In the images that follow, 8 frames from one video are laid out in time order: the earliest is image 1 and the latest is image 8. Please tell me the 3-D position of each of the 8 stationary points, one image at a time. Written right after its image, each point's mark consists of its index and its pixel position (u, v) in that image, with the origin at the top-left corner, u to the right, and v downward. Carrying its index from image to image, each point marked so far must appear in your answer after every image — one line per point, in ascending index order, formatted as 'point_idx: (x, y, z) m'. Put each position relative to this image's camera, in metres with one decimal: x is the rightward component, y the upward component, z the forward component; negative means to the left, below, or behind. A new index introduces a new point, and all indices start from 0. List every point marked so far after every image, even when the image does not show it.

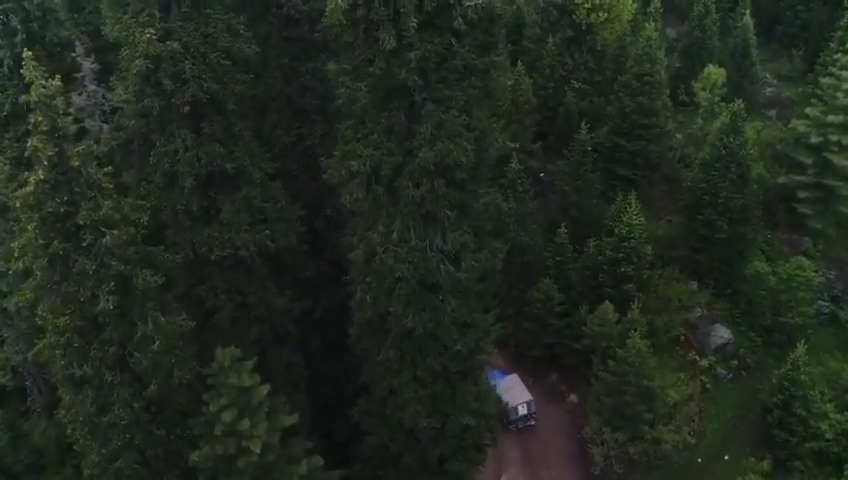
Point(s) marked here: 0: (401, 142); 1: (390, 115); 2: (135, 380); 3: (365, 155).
0: (-0.6, +2.7, +19.6) m
1: (-1.0, +3.3, +19.6) m
2: (-7.8, -3.8, +19.4) m
3: (-1.7, +2.3, +19.8) m
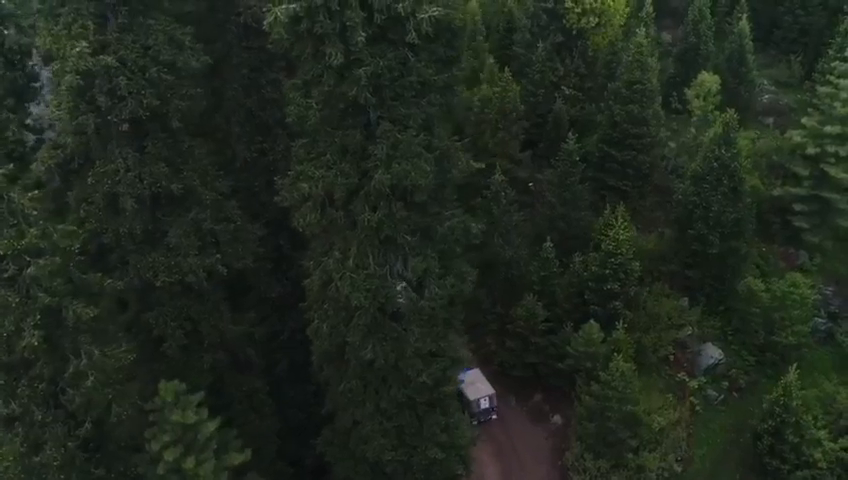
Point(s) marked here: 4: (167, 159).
0: (-1.7, +2.0, +18.3) m
1: (-2.1, +2.6, +18.2) m
2: (-9.0, -4.5, +18.1) m
3: (-2.8, +1.6, +18.4) m
4: (-7.0, +2.2, +19.5) m
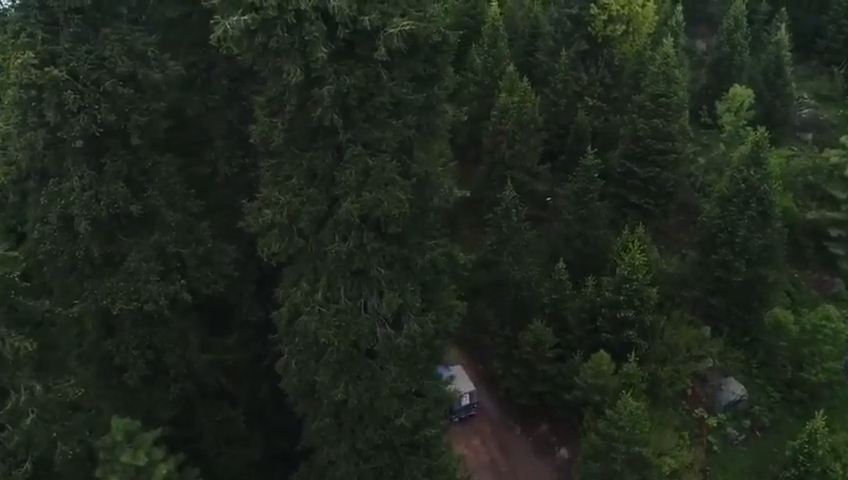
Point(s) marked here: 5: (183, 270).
0: (-2.3, +1.2, +16.6) m
1: (-2.6, +1.9, +16.6) m
2: (-9.7, -5.0, +16.8) m
3: (-3.4, +0.9, +16.8) m
4: (-7.5, +1.6, +18.2) m
5: (-6.7, -0.9, +19.9) m
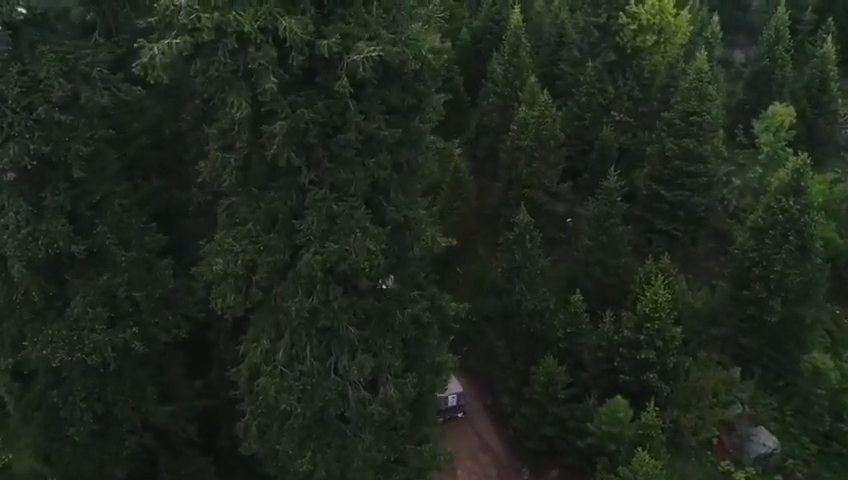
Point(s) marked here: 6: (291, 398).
0: (-2.8, +0.1, +14.3) m
1: (-3.1, +0.8, +14.3) m
2: (-10.3, -5.9, +14.8) m
3: (-3.8, -0.2, +14.6) m
4: (-7.9, +0.6, +16.1) m
5: (-7.1, -1.9, +17.8) m
6: (-2.8, -3.4, +15.3) m
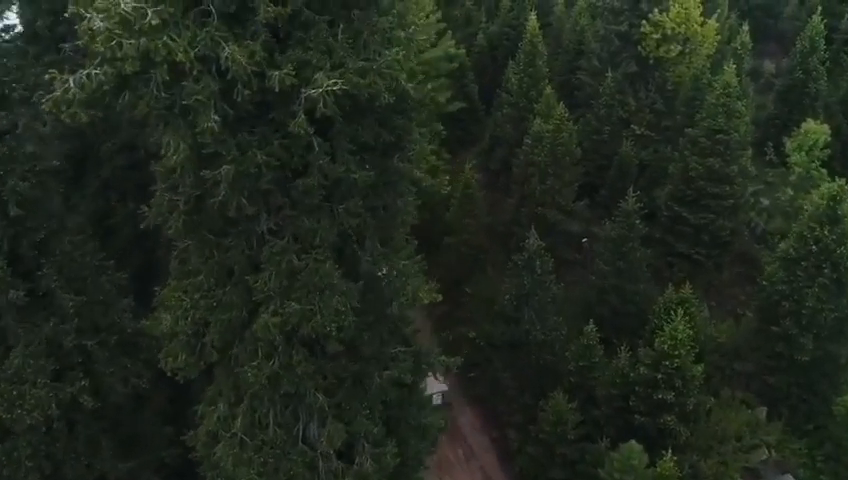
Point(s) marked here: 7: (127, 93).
0: (-3.1, -0.9, +12.4) m
1: (-3.4, -0.2, +12.4) m
2: (-10.8, -6.8, +13.1) m
3: (-4.2, -1.1, +12.7) m
4: (-8.2, -0.3, +14.3) m
5: (-7.4, -2.7, +16.0) m
6: (-3.2, -4.3, +13.4) m
7: (-4.3, +2.2, +10.7) m
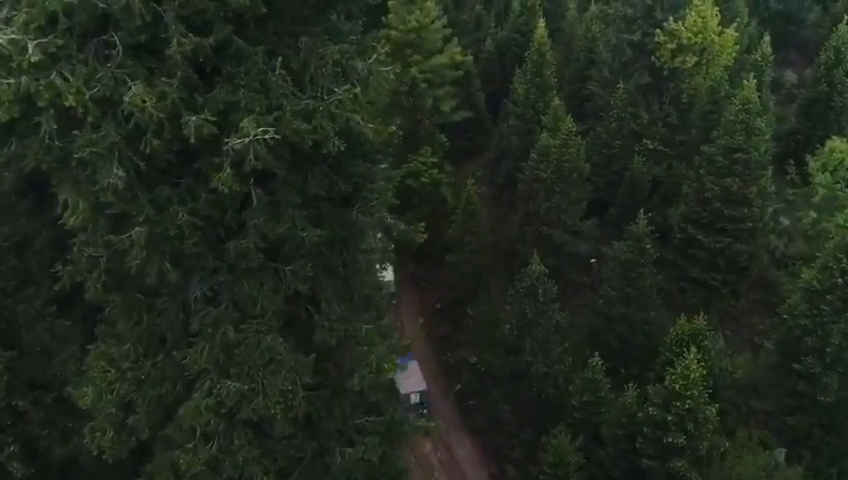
0: (-3.7, -1.8, +10.6) m
1: (-4.0, -1.1, +10.6) m
2: (-11.4, -7.6, +11.4) m
3: (-4.7, -2.1, +10.9) m
4: (-8.7, -1.2, +12.6) m
5: (-7.9, -3.6, +14.3) m
6: (-3.8, -5.3, +11.6) m
7: (-4.8, +1.3, +8.9) m
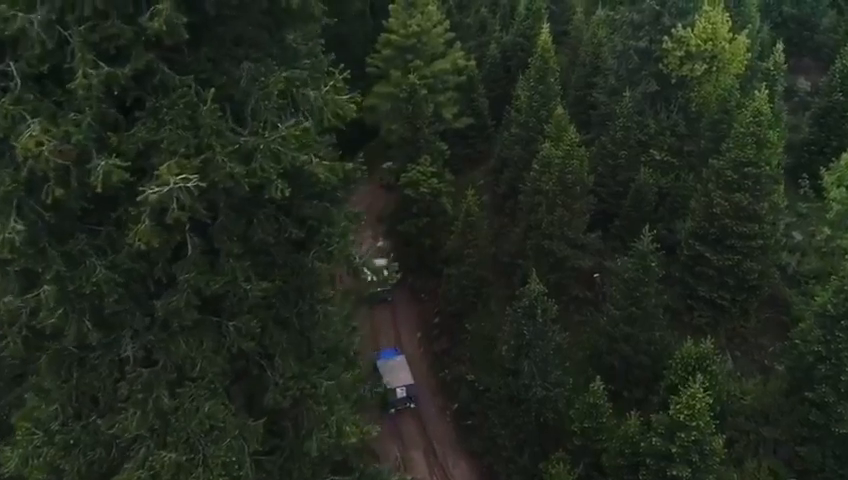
0: (-4.1, -2.4, +9.4) m
1: (-4.4, -1.7, +9.4) m
2: (-11.8, -8.2, +10.3) m
3: (-5.2, -2.7, +9.7) m
4: (-9.1, -1.7, +11.4) m
5: (-8.3, -4.2, +13.1) m
6: (-4.3, -5.9, +10.4) m
7: (-5.3, +0.7, +7.7) m
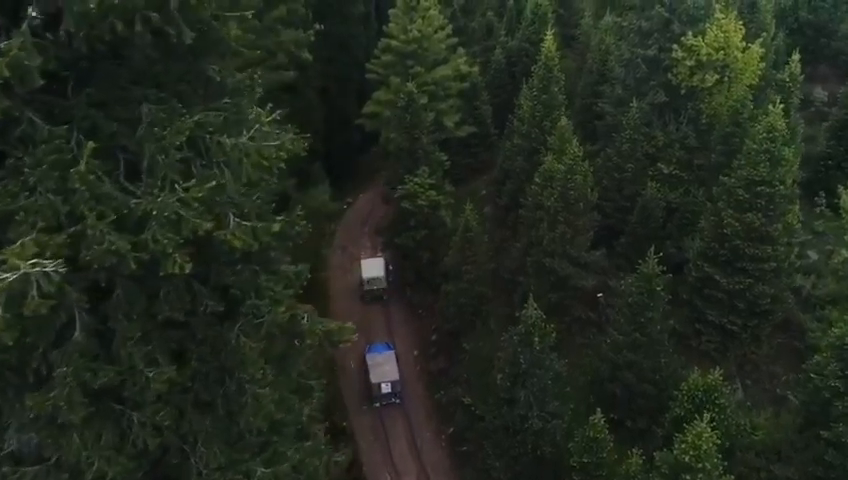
0: (-4.7, -3.1, +8.0) m
1: (-5.0, -2.5, +8.0) m
2: (-12.5, -8.9, +9.0) m
3: (-5.8, -3.4, +8.3) m
4: (-9.7, -2.4, +10.1) m
5: (-8.9, -4.9, +11.8) m
6: (-4.9, -6.6, +9.0) m
7: (-5.8, 0.0, +6.3) m
